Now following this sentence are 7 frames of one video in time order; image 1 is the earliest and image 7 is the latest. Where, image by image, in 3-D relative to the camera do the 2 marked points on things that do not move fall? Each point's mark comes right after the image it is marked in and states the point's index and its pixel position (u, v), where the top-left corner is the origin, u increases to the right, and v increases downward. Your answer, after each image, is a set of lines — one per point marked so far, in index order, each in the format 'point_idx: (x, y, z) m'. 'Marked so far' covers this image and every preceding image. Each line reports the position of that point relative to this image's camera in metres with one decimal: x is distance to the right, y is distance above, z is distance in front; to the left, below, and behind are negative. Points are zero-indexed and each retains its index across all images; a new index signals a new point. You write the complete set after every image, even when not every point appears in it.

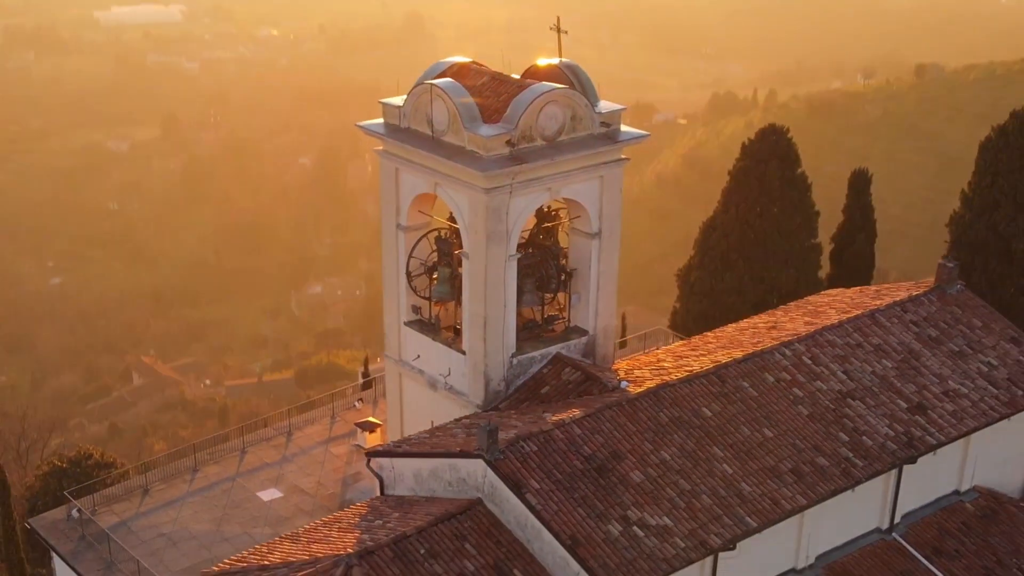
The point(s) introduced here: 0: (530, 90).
0: (+0.2, +1.7, +12.1) m
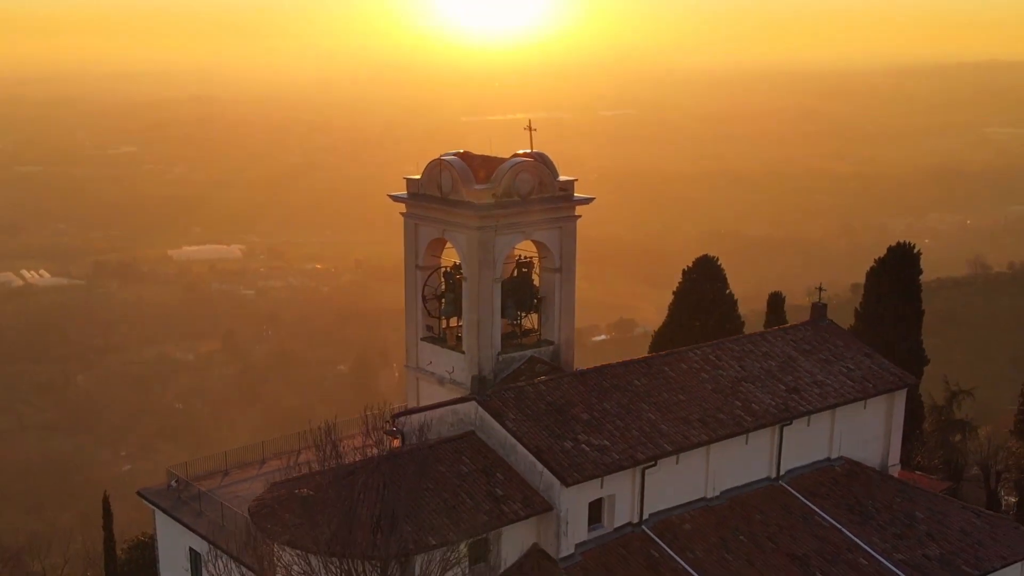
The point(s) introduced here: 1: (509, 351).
0: (0.0, +1.6, +17.8) m
1: (0.0, -0.8, +18.0) m
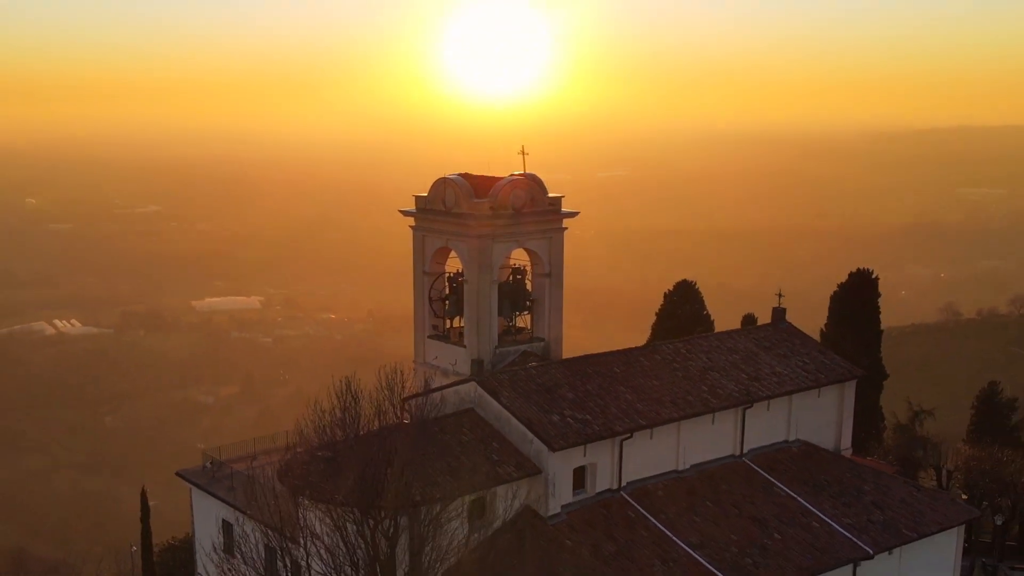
0: (-0.1, +1.6, +20.4) m
1: (-0.1, -0.8, +20.5) m
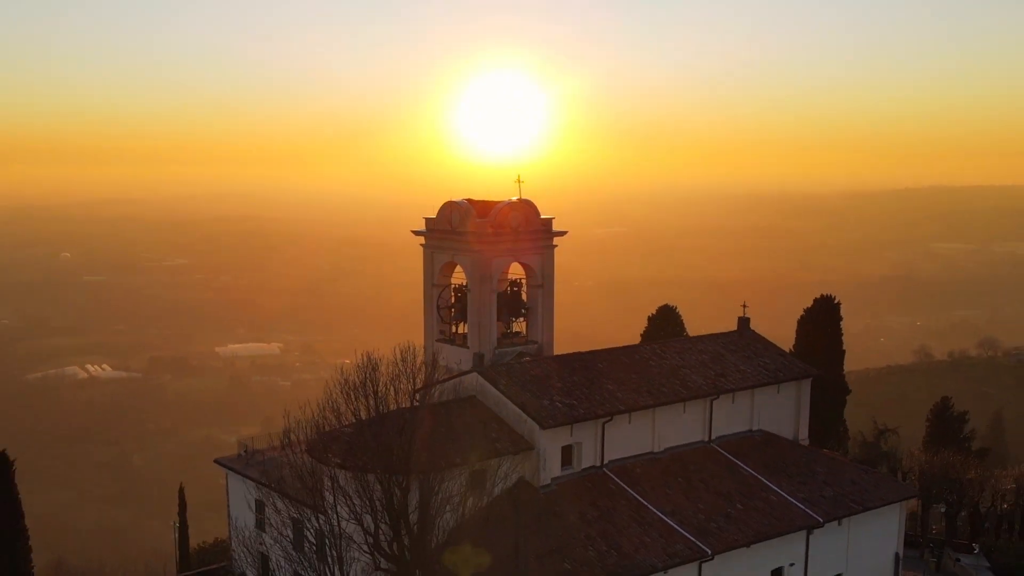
0: (-0.1, +1.4, +23.6) m
1: (-0.1, -1.0, +23.5) m
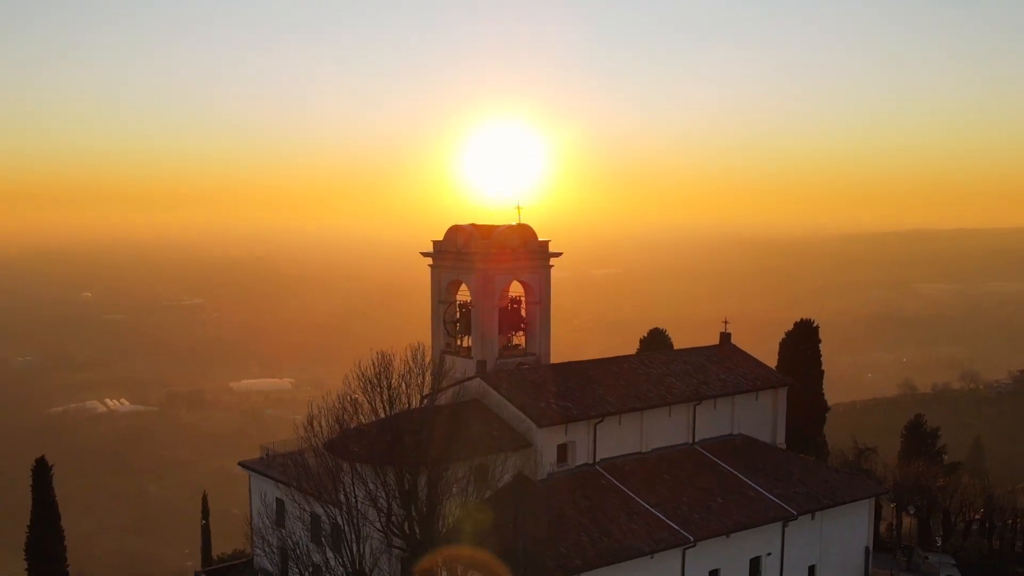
0: (-0.1, +1.1, +25.8) m
1: (-0.1, -1.3, +25.6) m
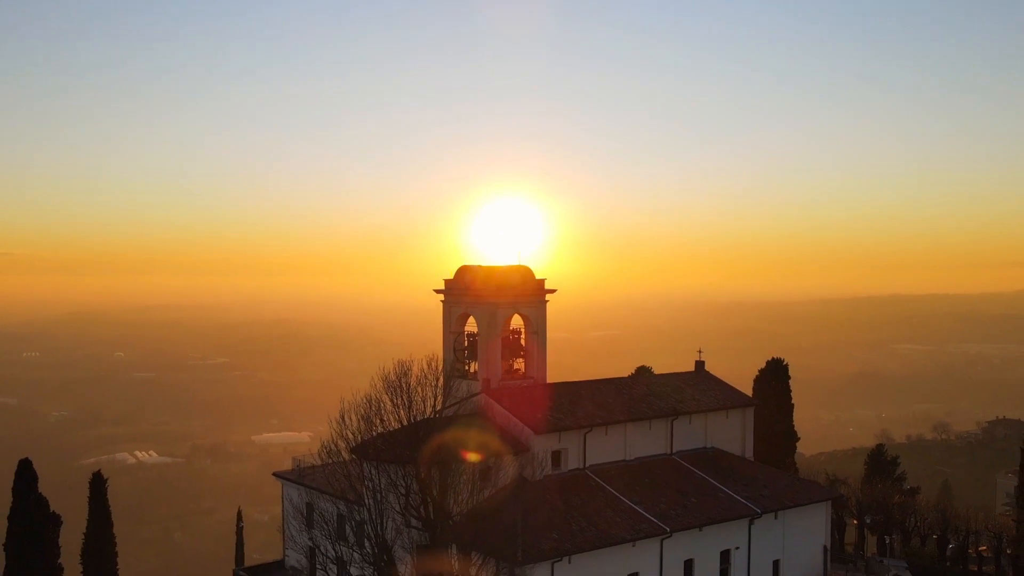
0: (-0.1, +0.5, +29.5) m
1: (-0.1, -1.9, +29.2) m
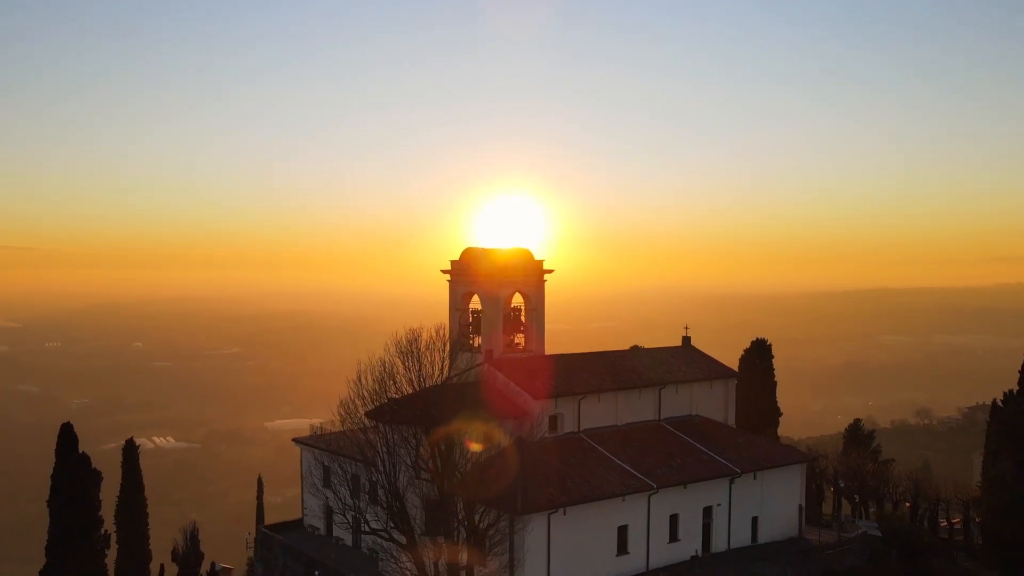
0: (-0.1, +0.9, +32.0) m
1: (-0.1, -1.5, +31.7) m
